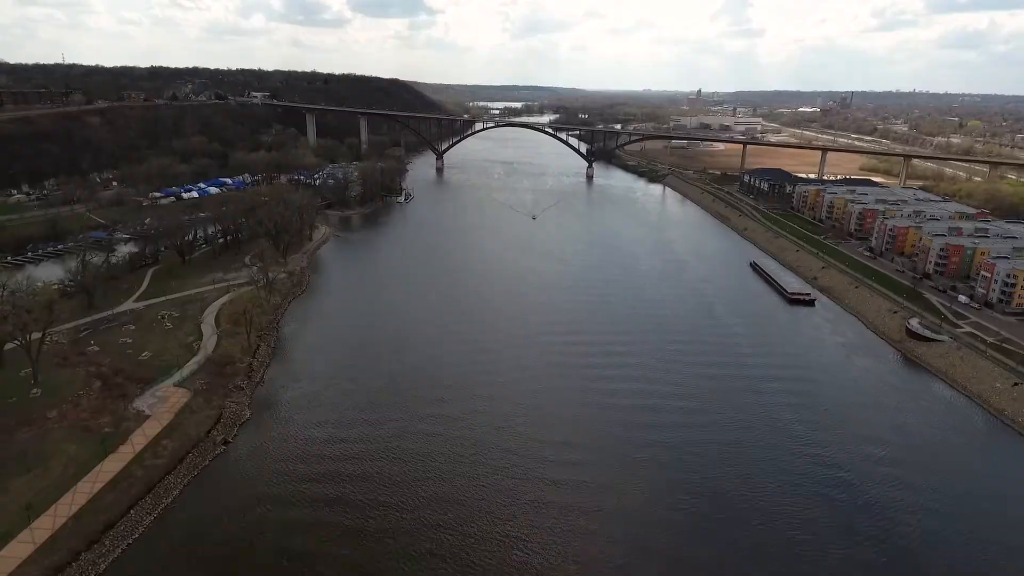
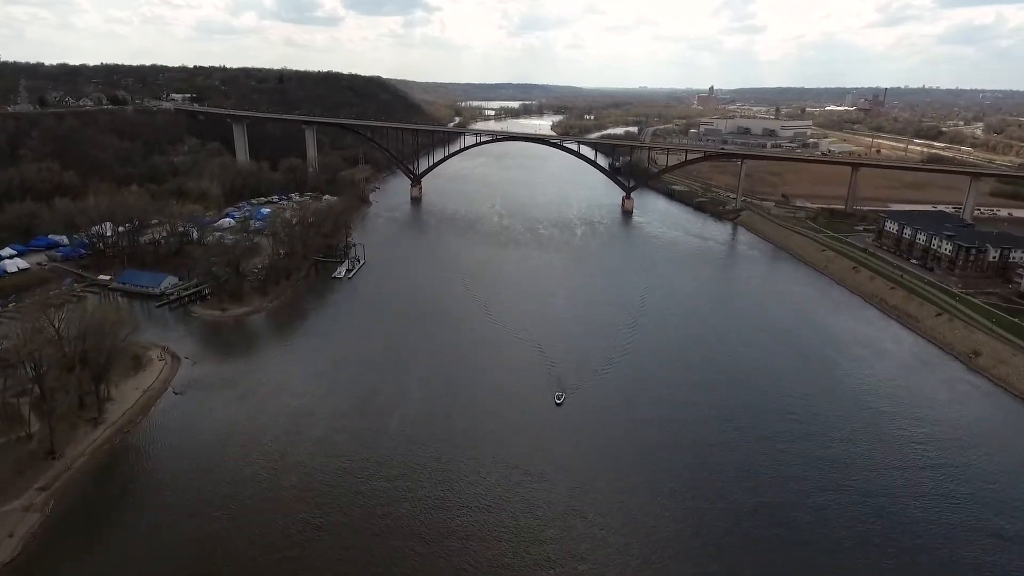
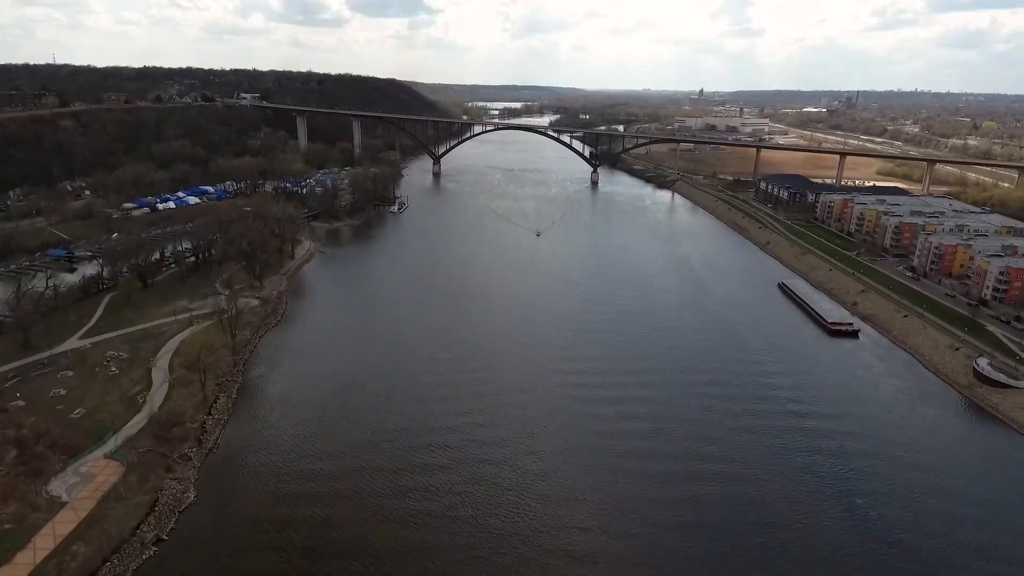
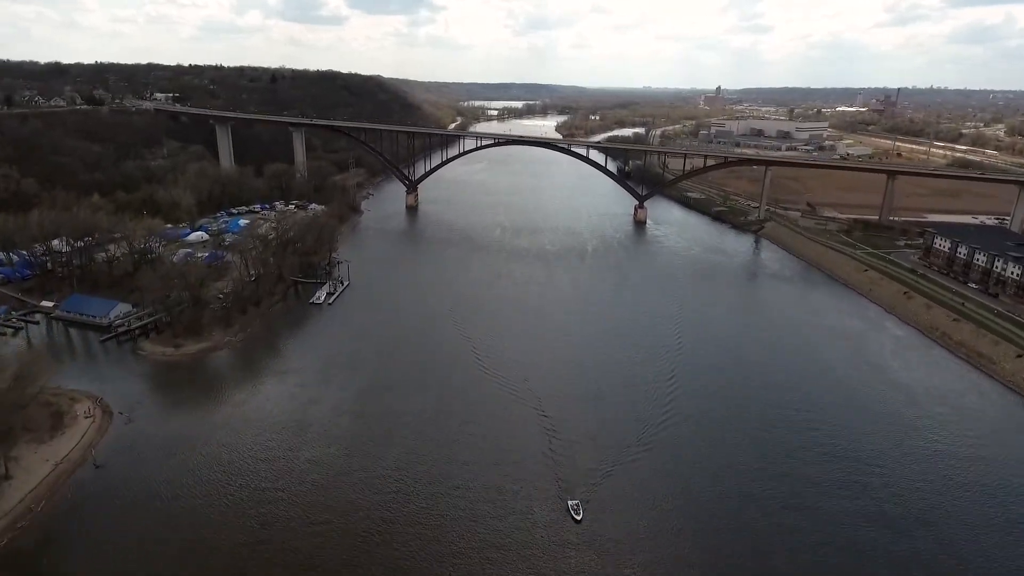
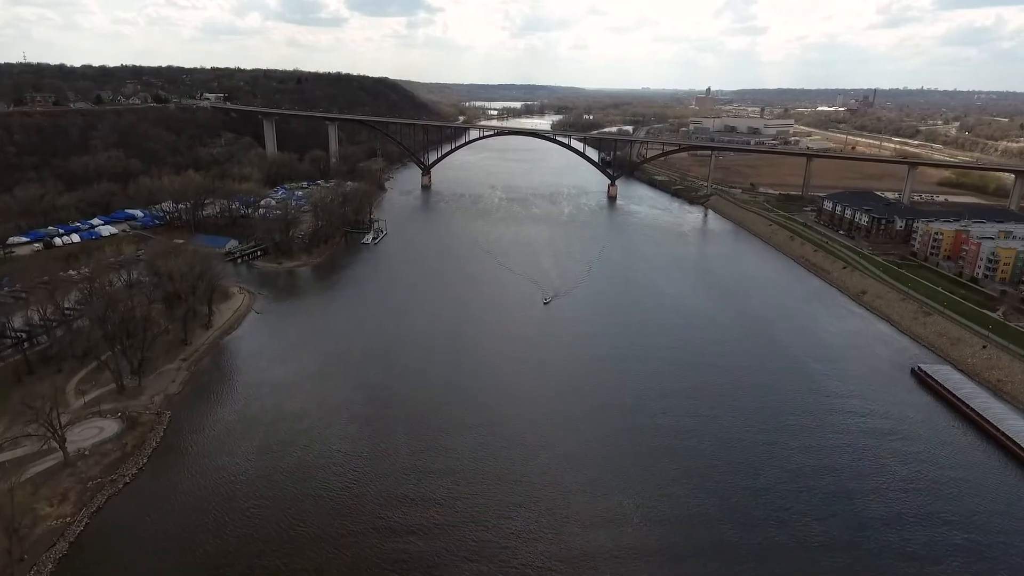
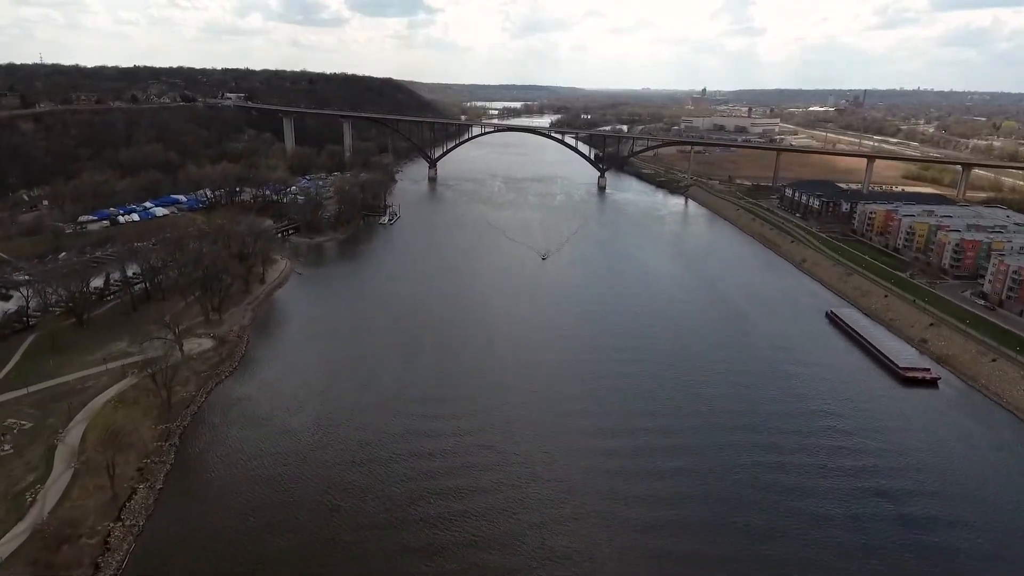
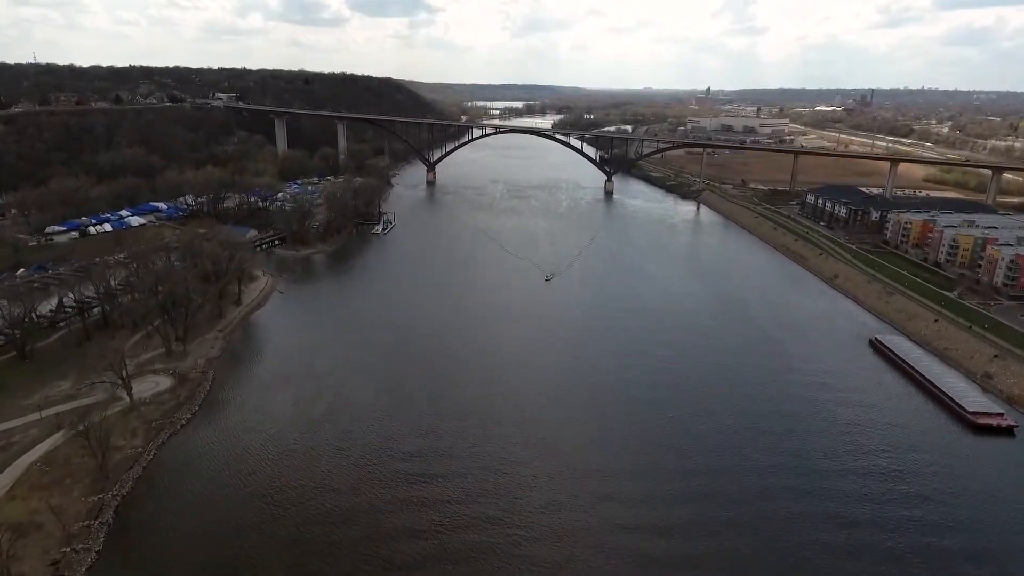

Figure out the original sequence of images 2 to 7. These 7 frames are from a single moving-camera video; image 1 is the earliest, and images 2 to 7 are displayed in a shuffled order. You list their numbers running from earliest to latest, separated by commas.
3, 6, 7, 5, 2, 4
